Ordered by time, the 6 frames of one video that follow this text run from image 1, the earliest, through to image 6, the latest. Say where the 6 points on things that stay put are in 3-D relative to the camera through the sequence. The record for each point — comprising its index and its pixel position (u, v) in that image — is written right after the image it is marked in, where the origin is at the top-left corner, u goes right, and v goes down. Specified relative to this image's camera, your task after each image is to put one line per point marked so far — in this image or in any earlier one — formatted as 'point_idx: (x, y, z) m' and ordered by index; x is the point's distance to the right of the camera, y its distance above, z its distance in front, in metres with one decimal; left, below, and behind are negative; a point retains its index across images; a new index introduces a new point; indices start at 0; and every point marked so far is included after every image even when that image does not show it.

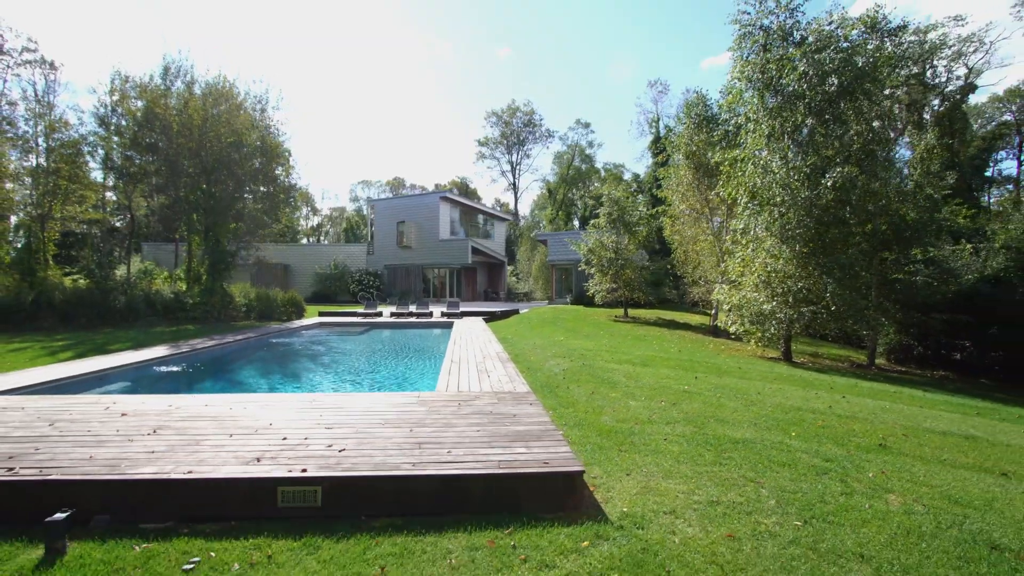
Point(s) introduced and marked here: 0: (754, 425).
0: (+2.4, -1.4, +5.2) m
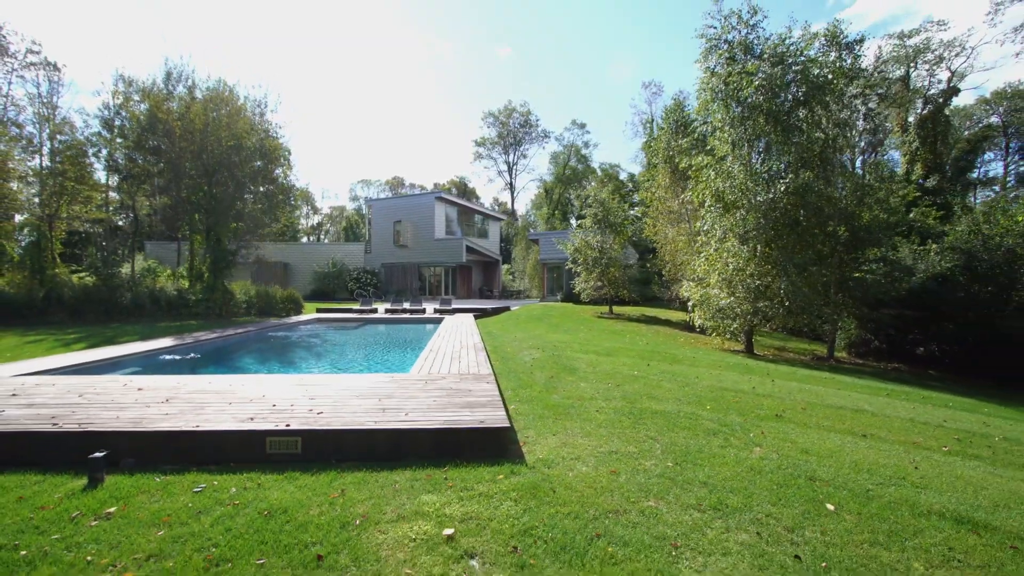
0: (+2.0, -1.3, +6.1) m
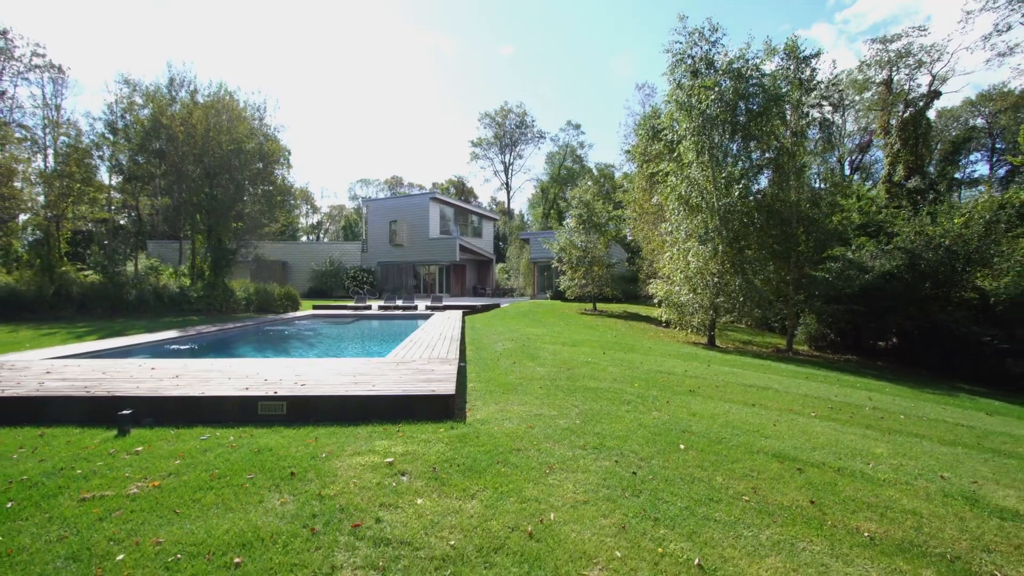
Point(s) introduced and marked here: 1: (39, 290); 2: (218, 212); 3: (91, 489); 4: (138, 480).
0: (+1.4, -1.3, +7.1) m
1: (-14.5, -0.1, +15.7) m
2: (-10.8, +2.8, +19.0) m
3: (-2.8, -1.3, +3.3) m
4: (-2.6, -1.3, +3.5) m
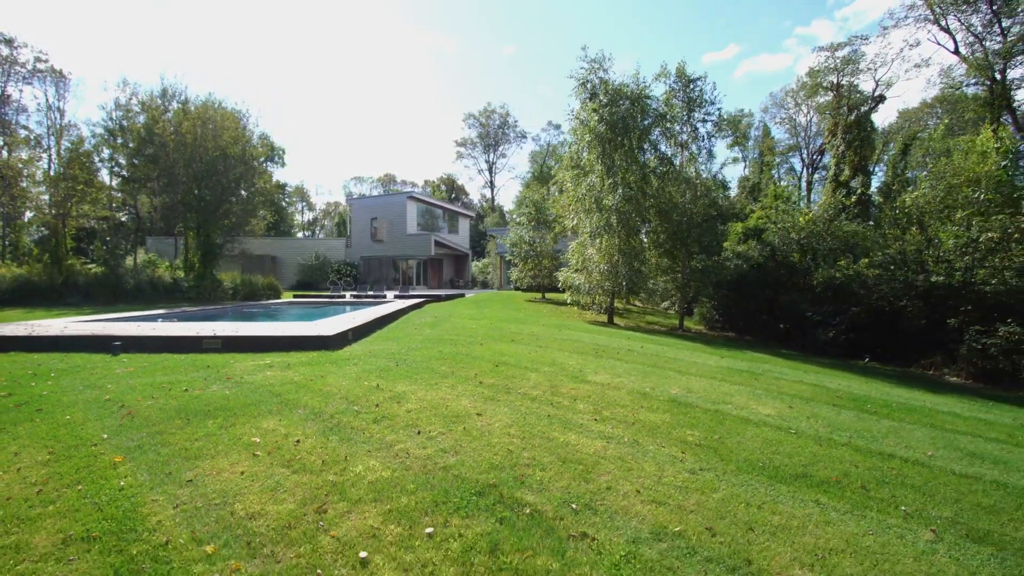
0: (-0.8, -0.9, +9.8) m
1: (-16.7, +0.3, +18.5) m
2: (-13.0, +3.3, +21.8) m
3: (-5.0, -1.0, +6.1) m
4: (-4.8, -1.0, +6.3) m
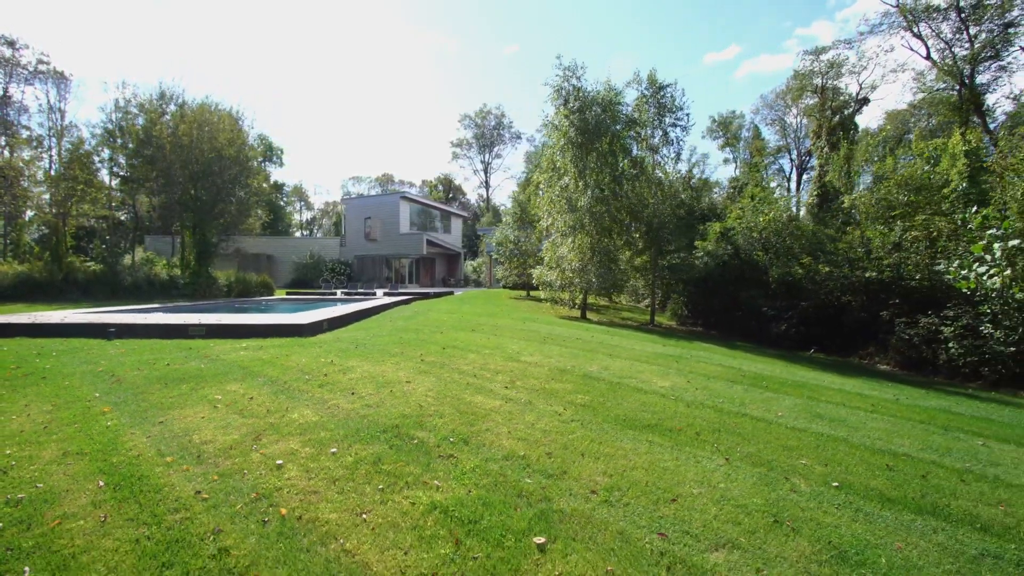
0: (-1.6, -0.8, +10.7) m
1: (-17.4, +0.5, +19.4) m
2: (-13.7, +3.4, +22.7) m
3: (-5.8, -0.9, +7.0) m
4: (-5.6, -0.9, +7.2) m
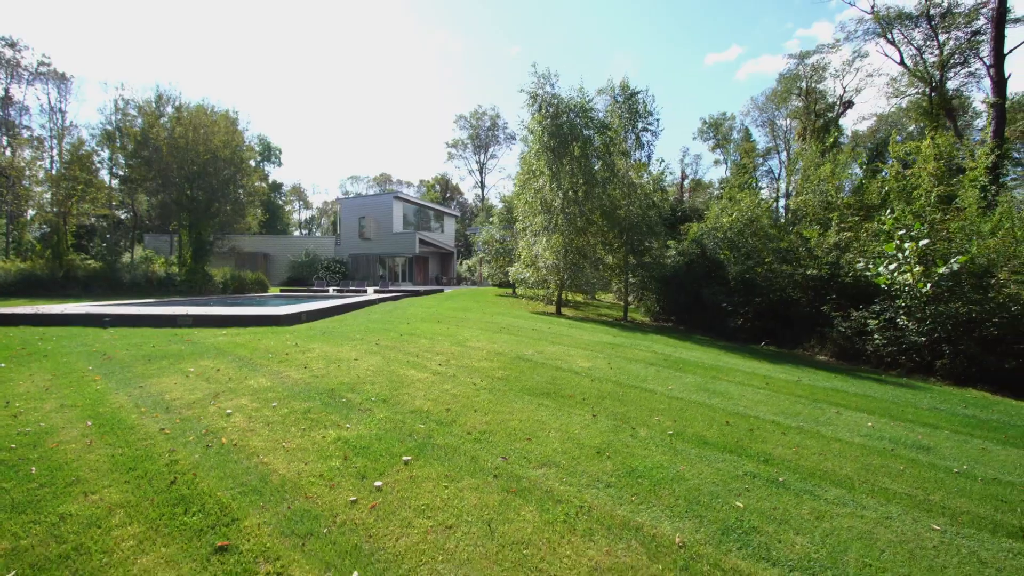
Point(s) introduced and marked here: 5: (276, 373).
0: (-2.4, -0.7, +11.6) m
1: (-18.2, +0.6, +20.3) m
2: (-14.5, +3.6, +23.6) m
3: (-6.6, -0.8, +7.9) m
4: (-6.4, -0.8, +8.1) m
5: (-2.5, -0.9, +5.4) m
